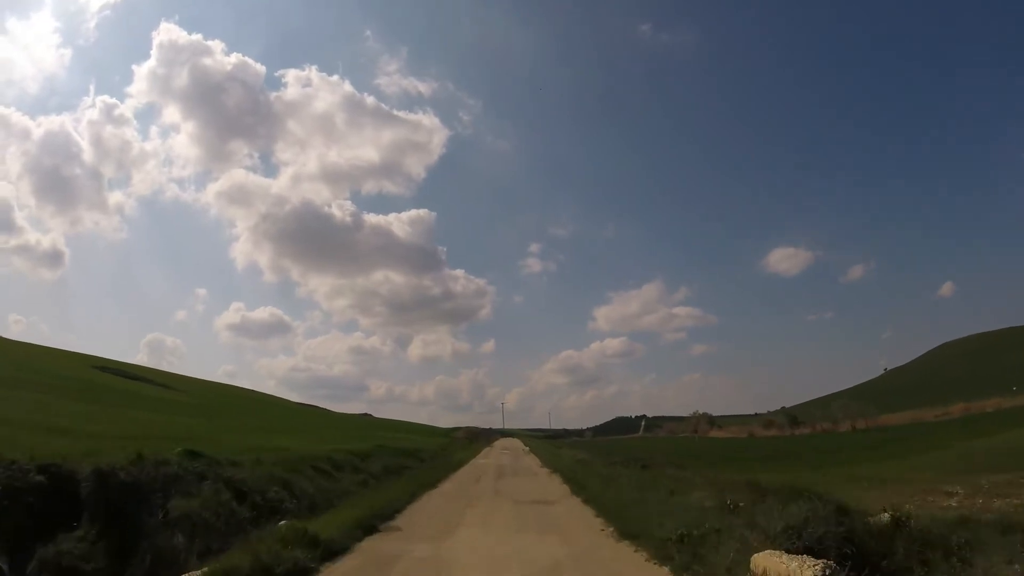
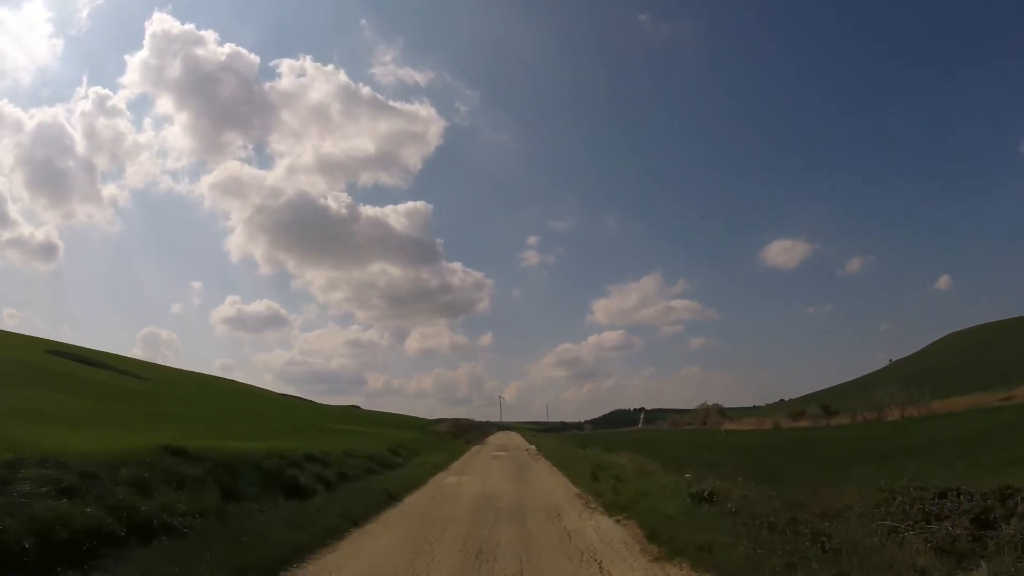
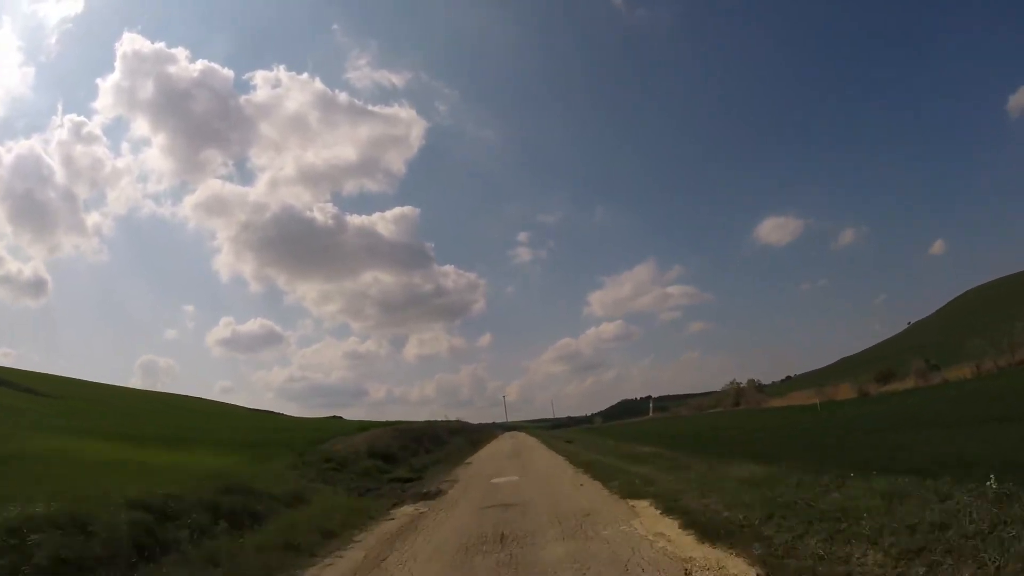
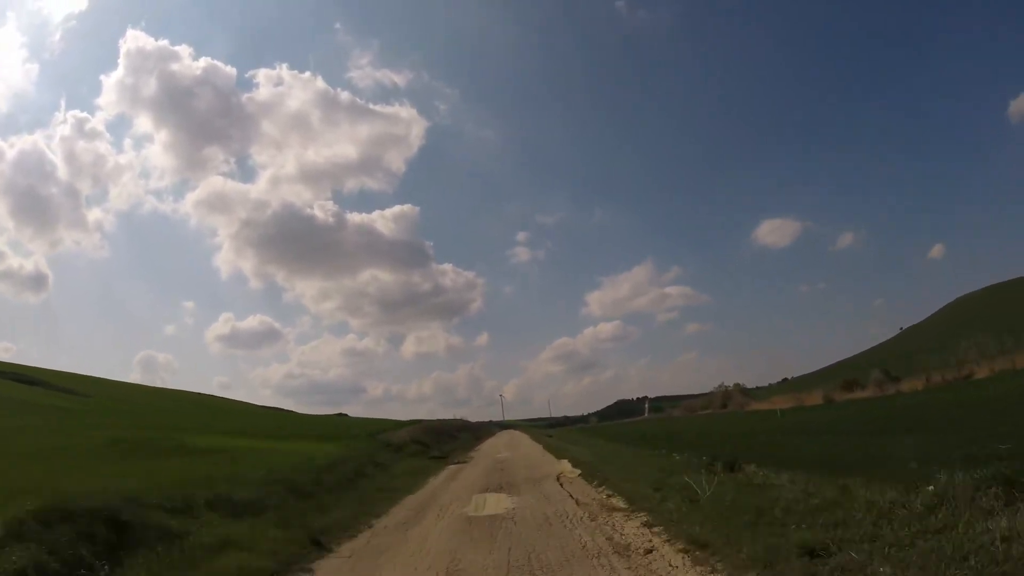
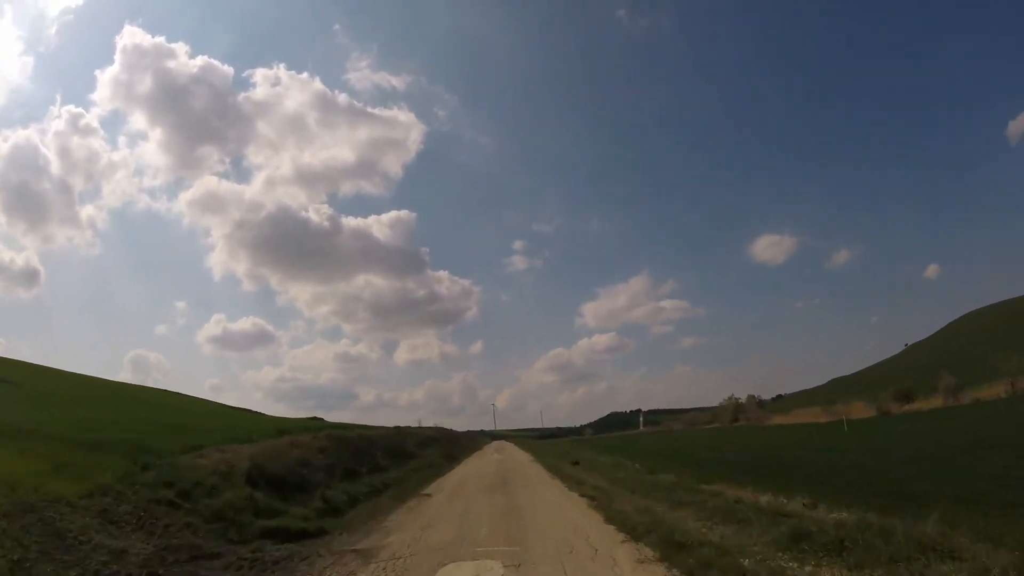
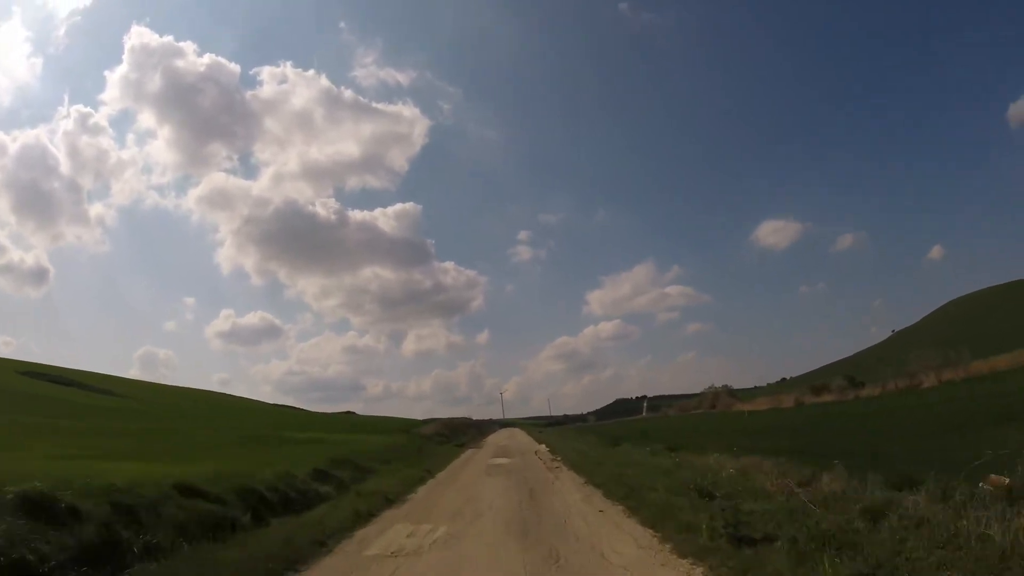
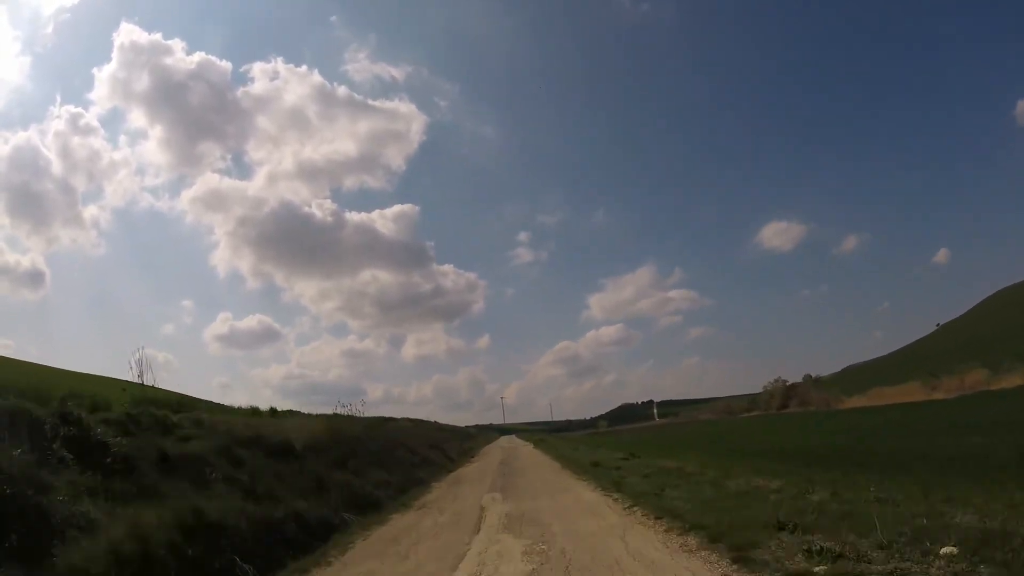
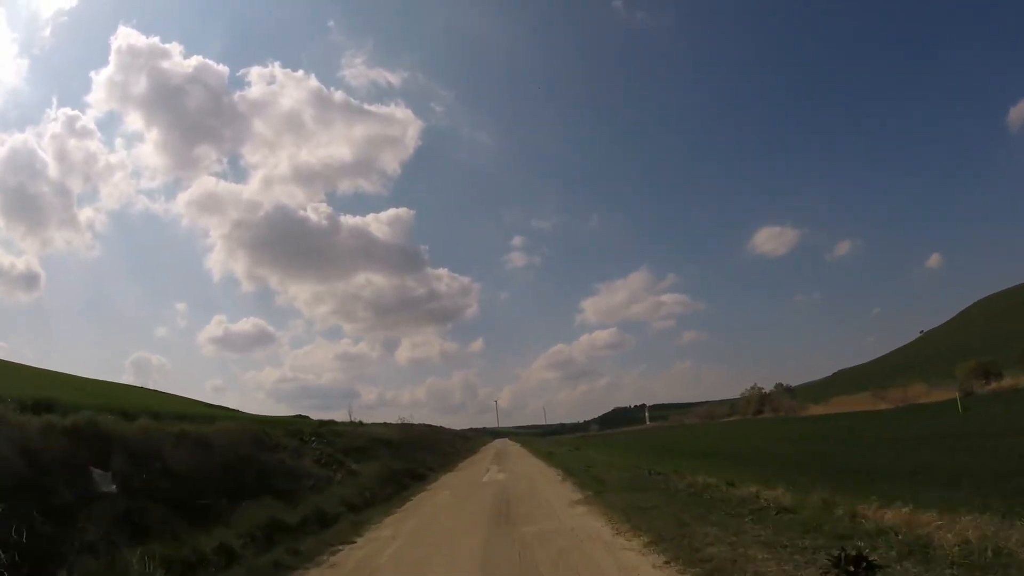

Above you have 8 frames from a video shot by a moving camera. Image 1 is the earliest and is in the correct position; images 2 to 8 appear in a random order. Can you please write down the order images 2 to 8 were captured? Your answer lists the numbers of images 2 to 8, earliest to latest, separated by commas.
2, 6, 4, 3, 5, 8, 7
